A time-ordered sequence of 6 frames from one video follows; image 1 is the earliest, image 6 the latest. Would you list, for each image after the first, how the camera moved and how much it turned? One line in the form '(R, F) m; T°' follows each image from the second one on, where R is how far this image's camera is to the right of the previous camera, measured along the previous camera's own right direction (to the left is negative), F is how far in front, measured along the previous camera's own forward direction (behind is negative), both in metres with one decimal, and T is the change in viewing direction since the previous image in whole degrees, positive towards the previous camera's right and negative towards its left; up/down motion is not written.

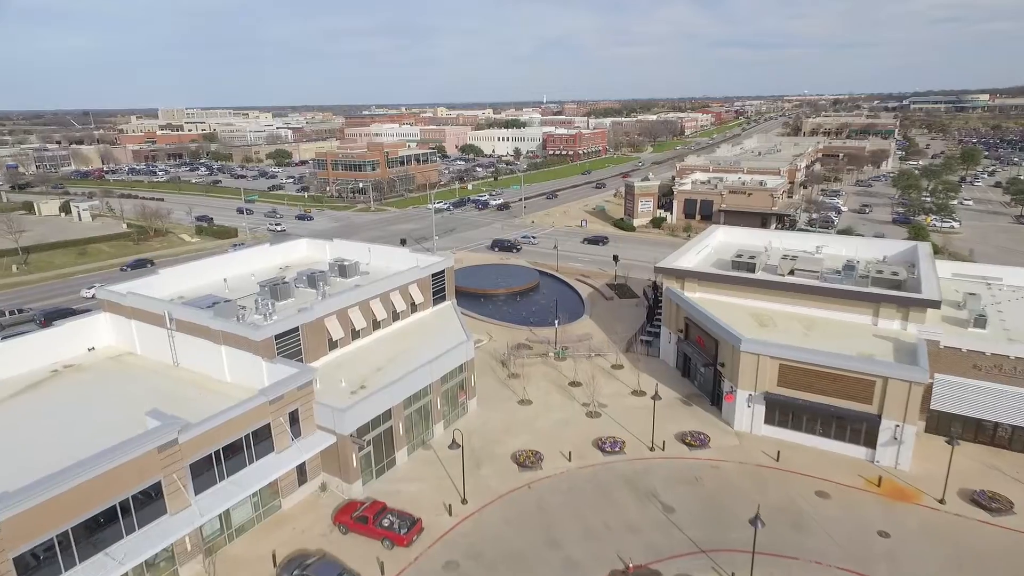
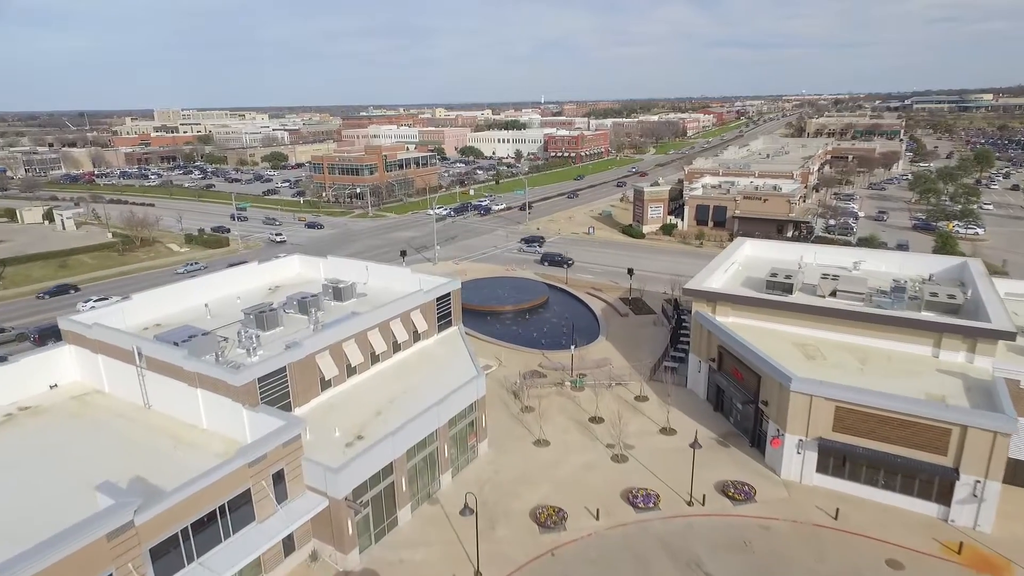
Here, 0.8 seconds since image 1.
(-0.8, +3.4) m; 0°
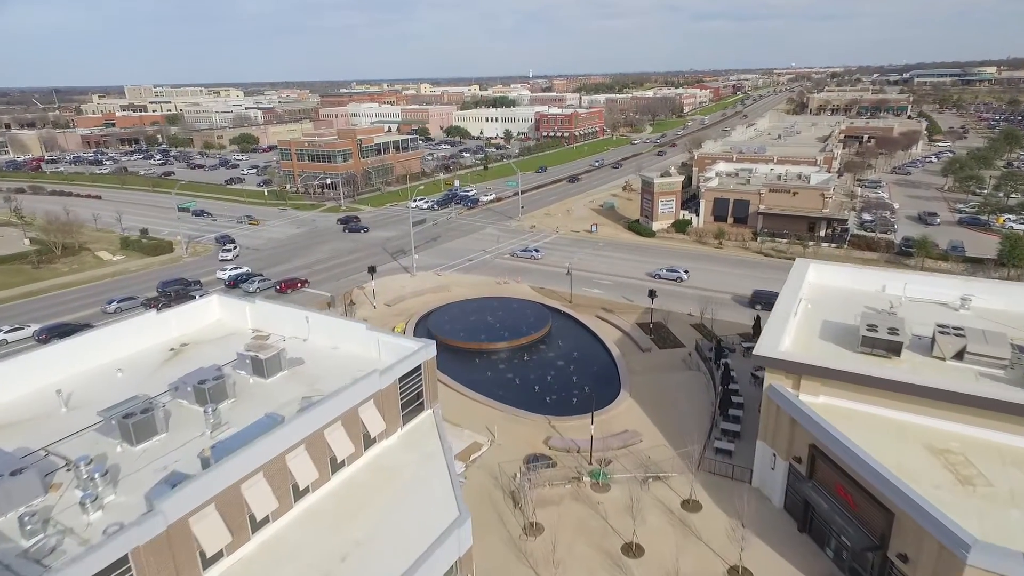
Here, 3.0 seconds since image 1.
(-0.3, +9.6) m; +1°
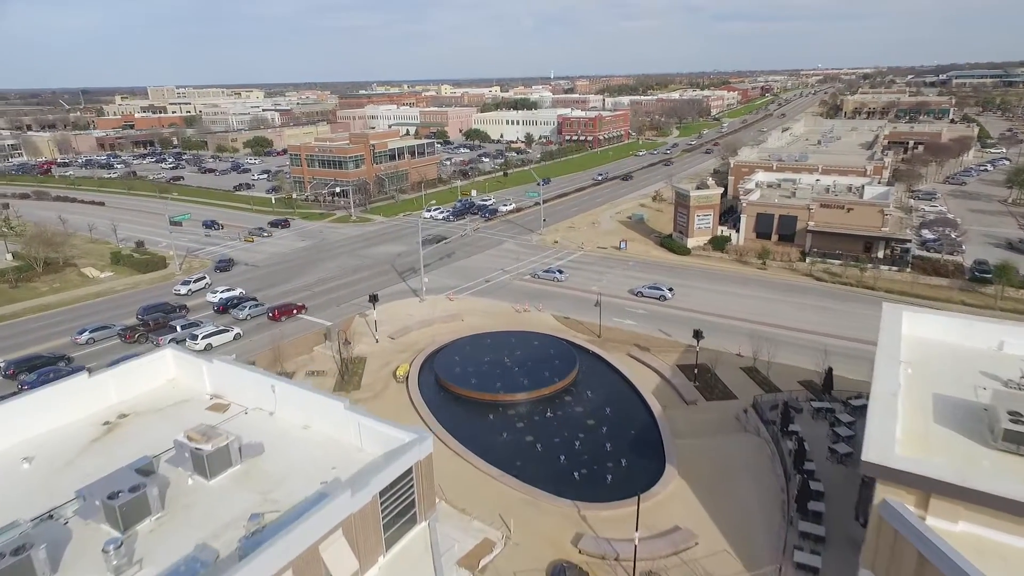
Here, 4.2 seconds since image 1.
(-0.1, +5.6) m; -2°
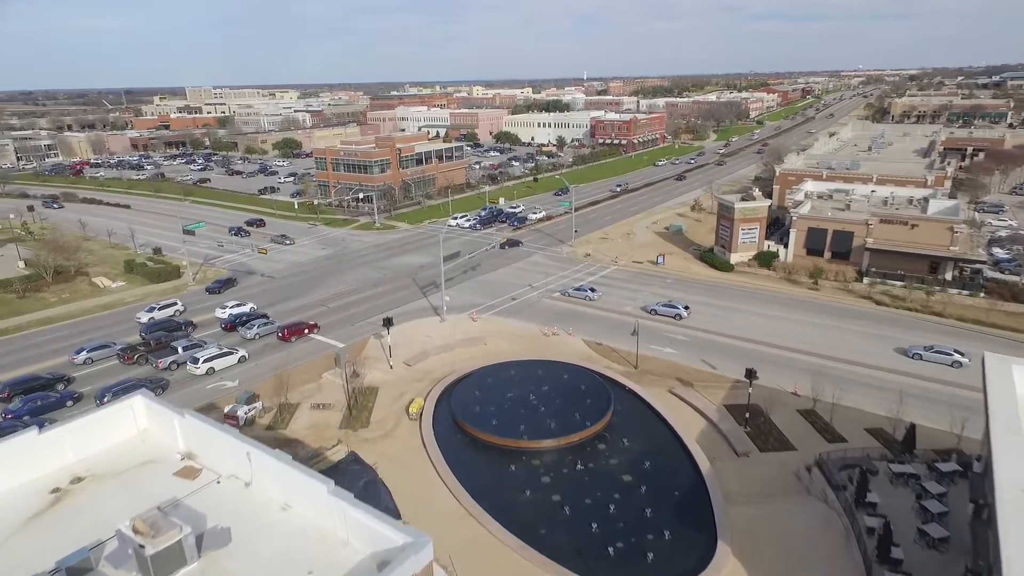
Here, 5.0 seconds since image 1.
(0.0, +3.7) m; -3°
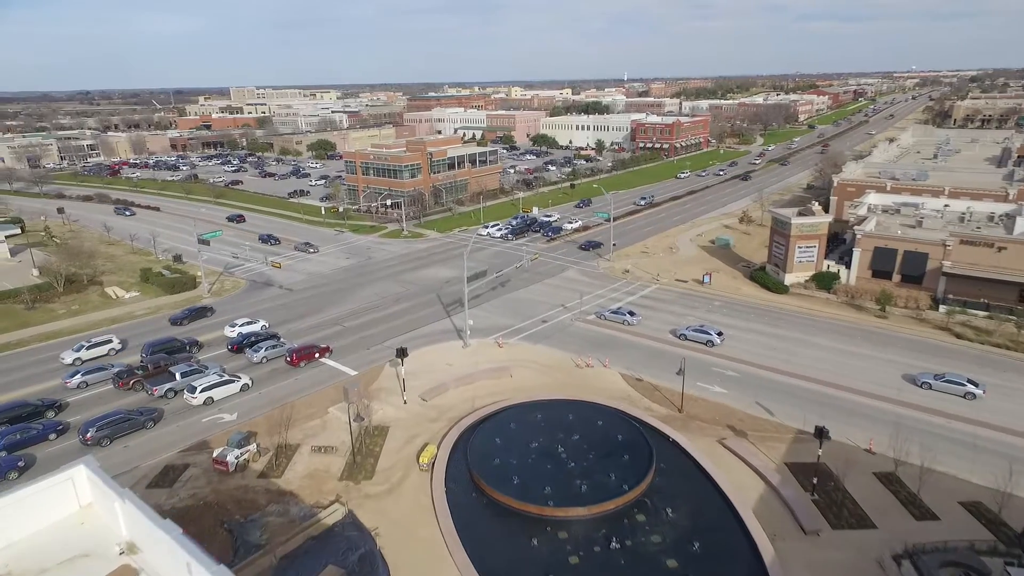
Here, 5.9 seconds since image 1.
(+0.3, +4.0) m; -3°
